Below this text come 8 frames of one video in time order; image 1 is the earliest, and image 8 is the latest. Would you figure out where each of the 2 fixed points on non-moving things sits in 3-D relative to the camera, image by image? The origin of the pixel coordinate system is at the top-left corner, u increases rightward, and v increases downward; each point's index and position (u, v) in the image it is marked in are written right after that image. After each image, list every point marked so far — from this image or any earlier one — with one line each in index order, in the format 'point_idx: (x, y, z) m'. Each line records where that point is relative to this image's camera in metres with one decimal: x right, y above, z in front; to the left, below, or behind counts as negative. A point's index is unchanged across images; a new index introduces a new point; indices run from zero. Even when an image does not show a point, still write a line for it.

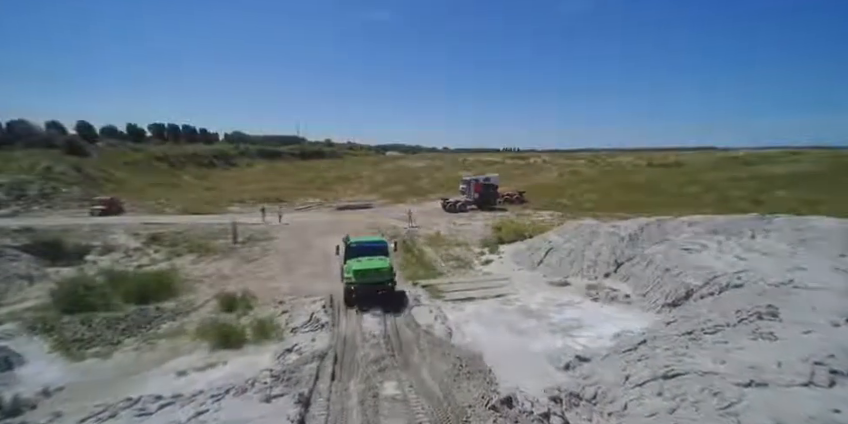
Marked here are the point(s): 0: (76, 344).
0: (-10.4, -3.9, +12.8) m
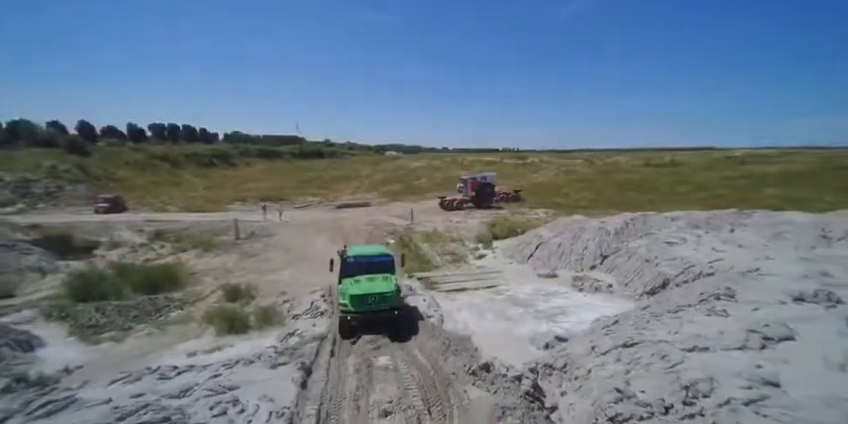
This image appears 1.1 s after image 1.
0: (-10.6, -3.7, +13.7) m
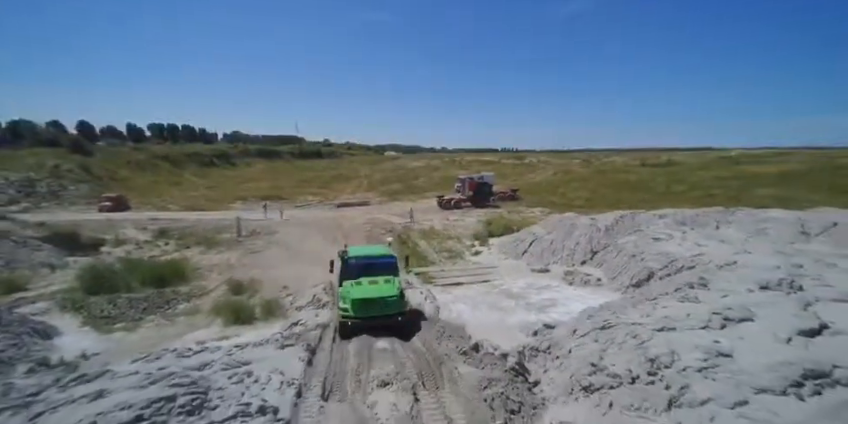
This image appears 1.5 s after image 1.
0: (-10.7, -3.6, +14.4) m
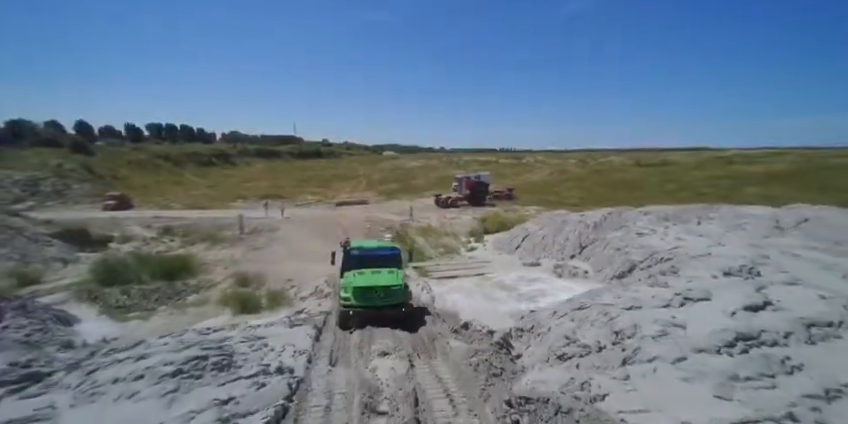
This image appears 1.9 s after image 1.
0: (-10.9, -3.4, +15.3) m
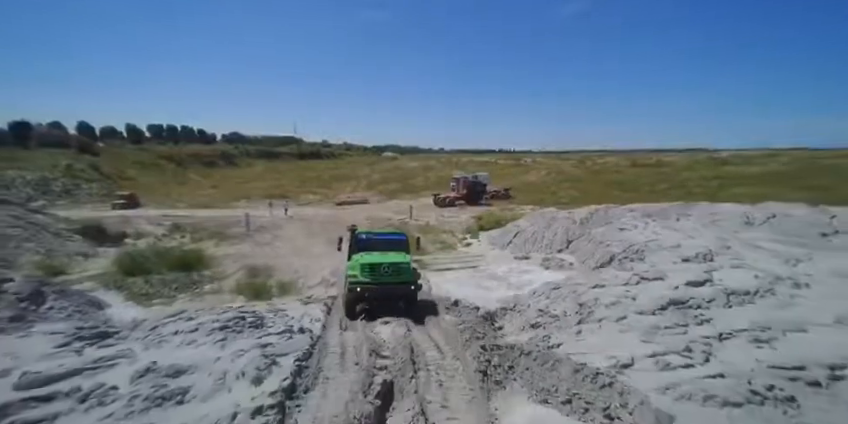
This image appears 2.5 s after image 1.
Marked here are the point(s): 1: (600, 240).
0: (-11.0, -3.3, +16.8) m
1: (+8.0, -1.2, +19.5) m
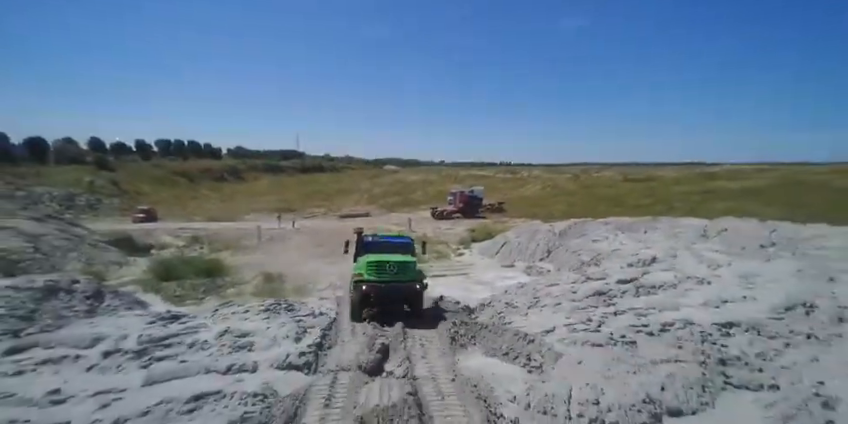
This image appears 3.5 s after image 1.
0: (-11.2, -3.9, +19.5) m
1: (+7.8, -1.9, +22.2) m
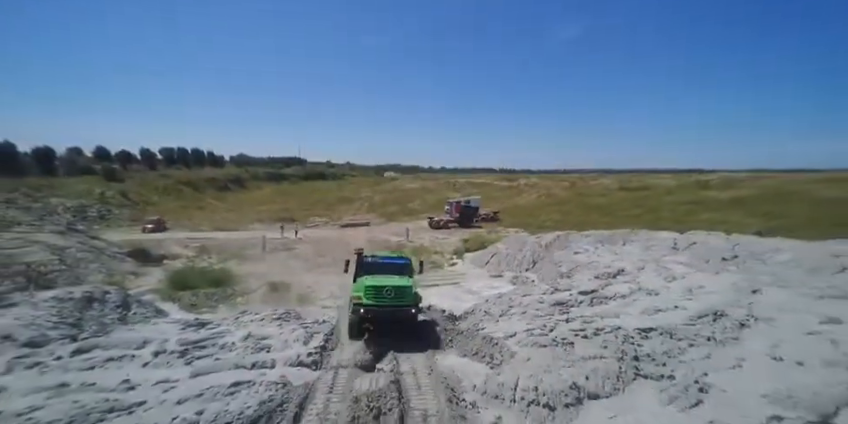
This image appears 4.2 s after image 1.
0: (-11.6, -4.7, +21.4) m
1: (+7.4, -2.7, +24.1) m
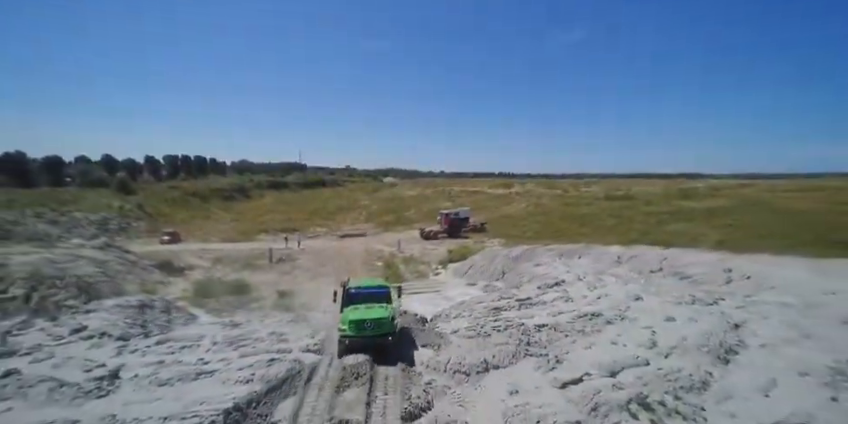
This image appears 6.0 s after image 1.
0: (-12.6, -6.0, +26.0) m
1: (+6.4, -4.0, +28.7) m
